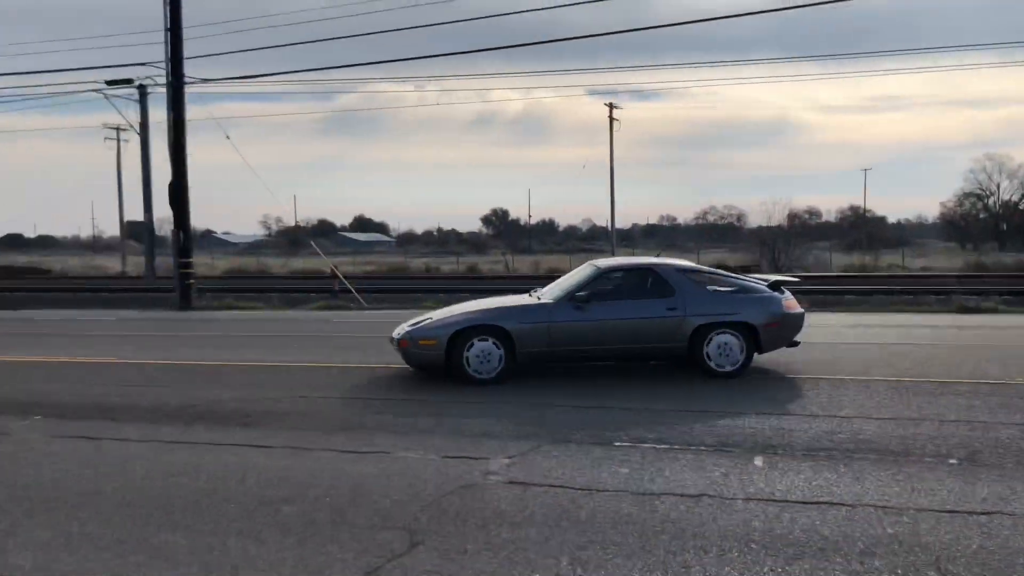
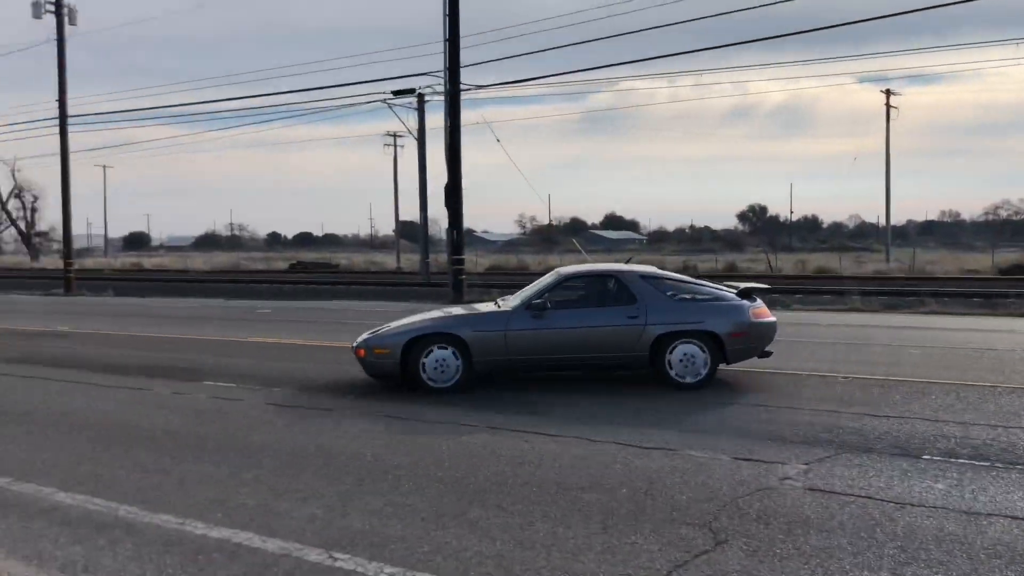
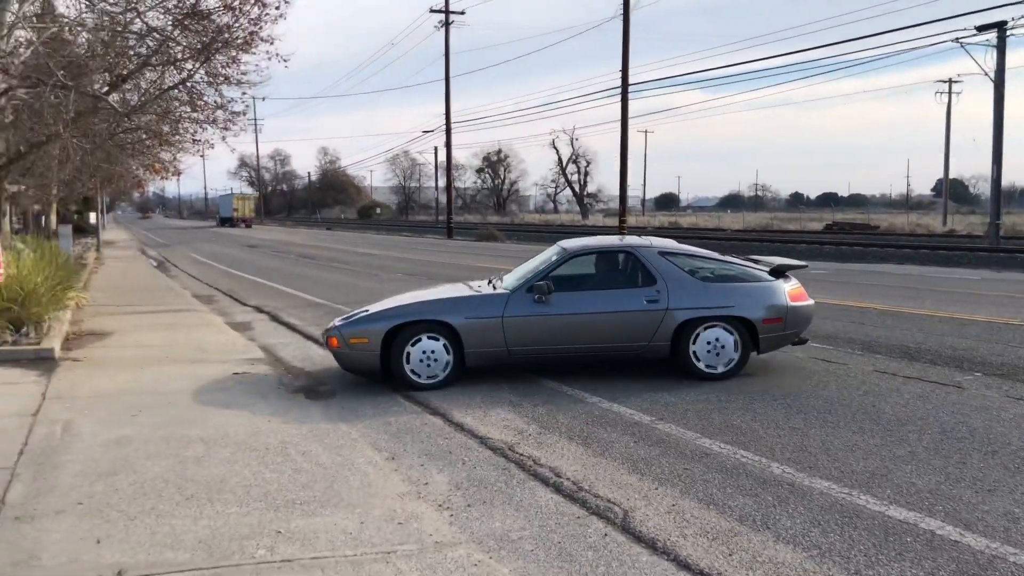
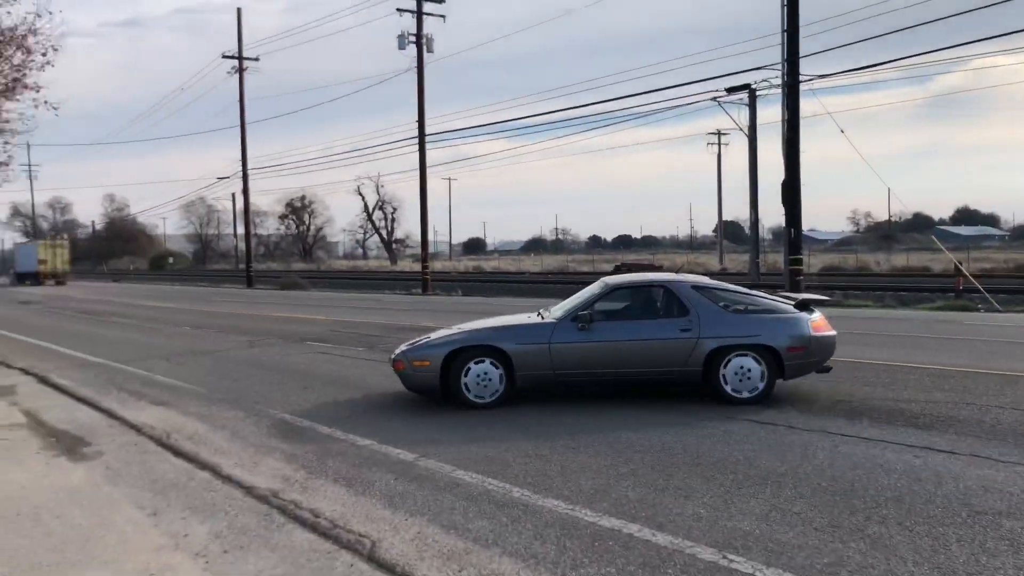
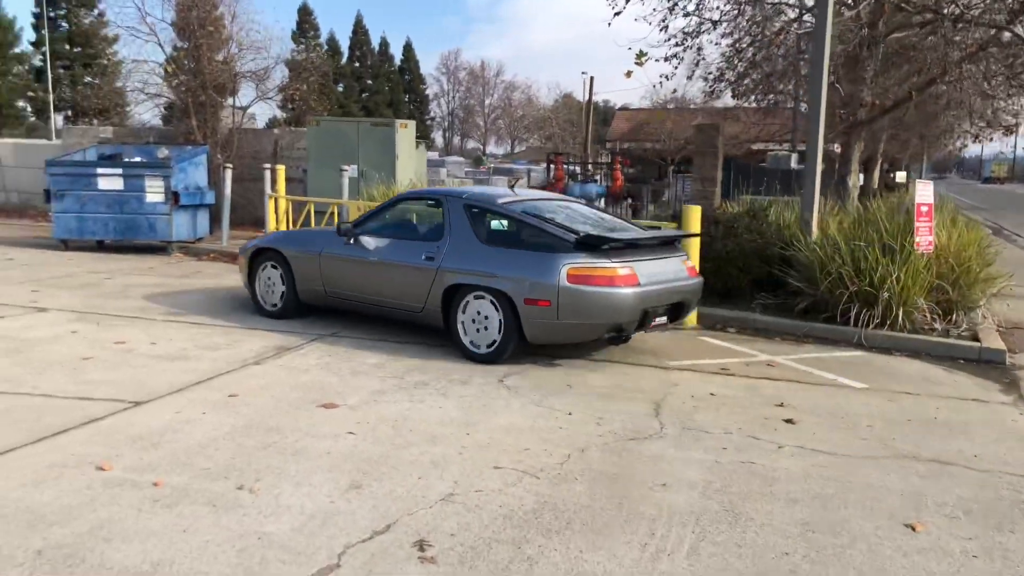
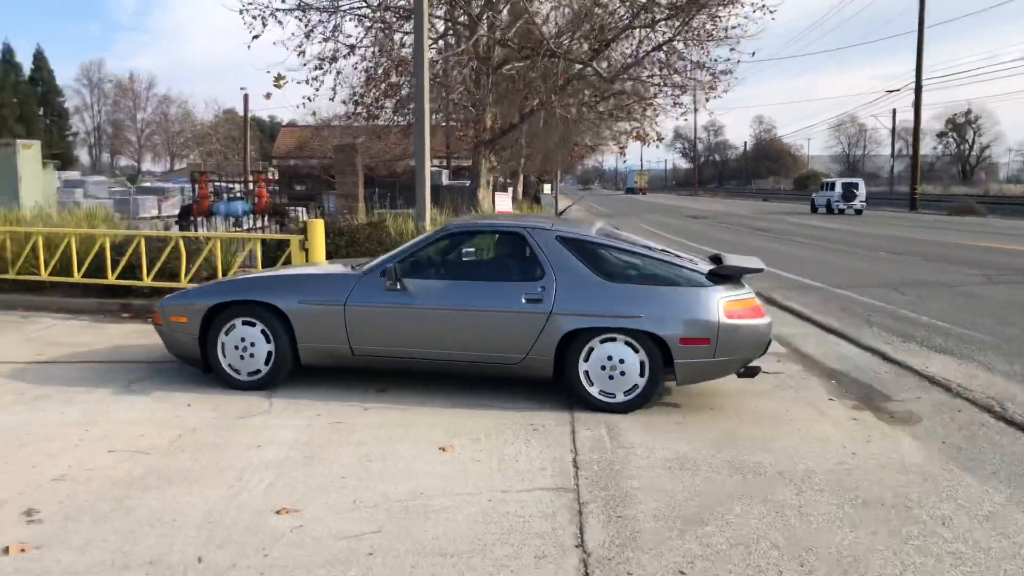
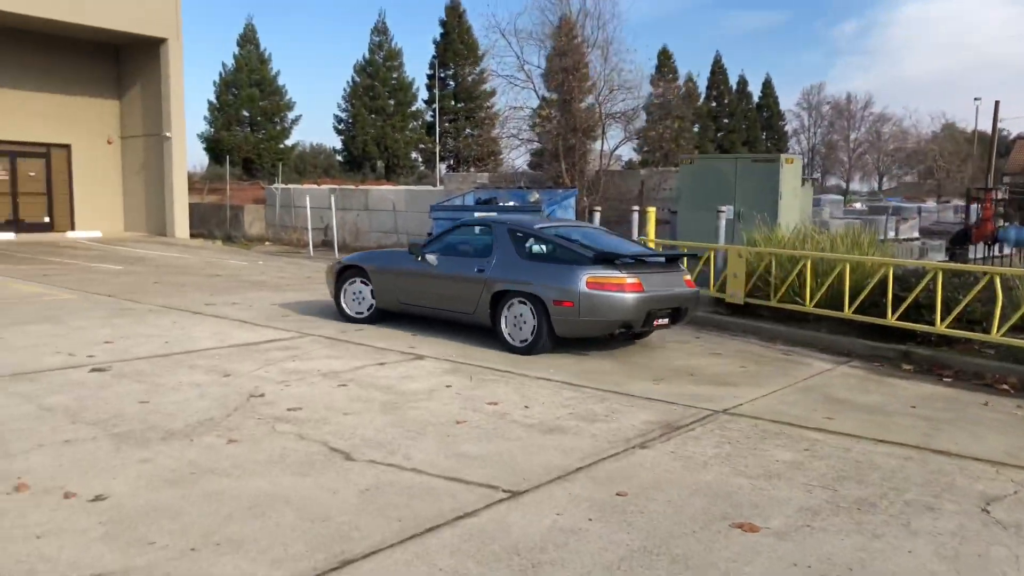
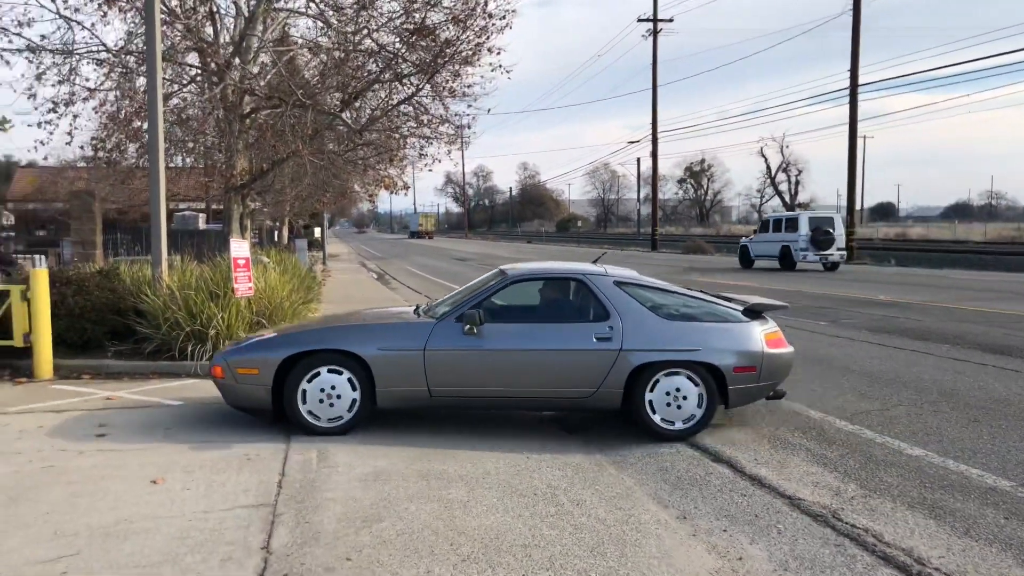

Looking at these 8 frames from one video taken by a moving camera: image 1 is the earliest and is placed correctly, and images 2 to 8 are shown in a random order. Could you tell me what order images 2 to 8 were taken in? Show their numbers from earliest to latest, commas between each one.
2, 4, 3, 8, 6, 5, 7
